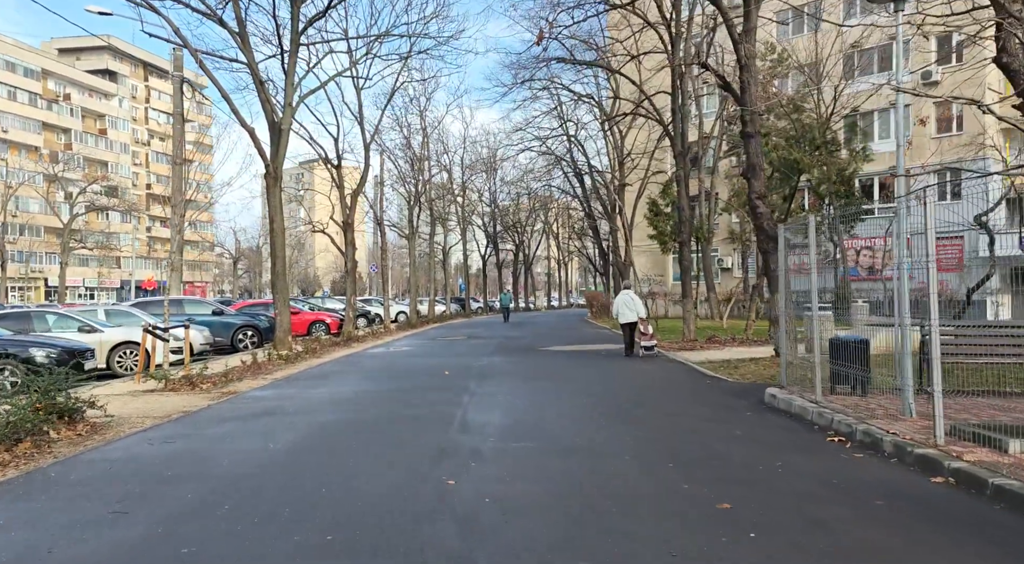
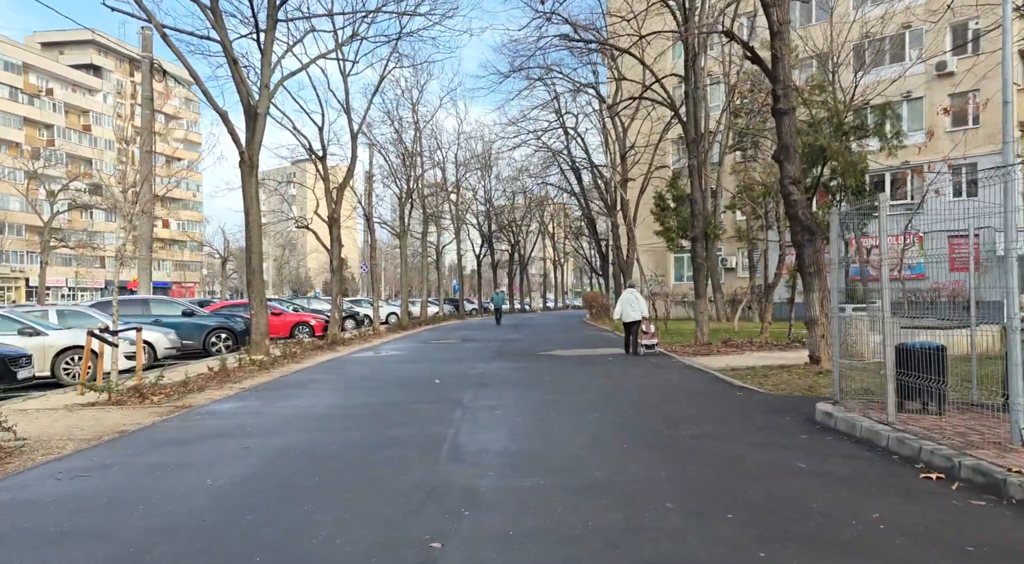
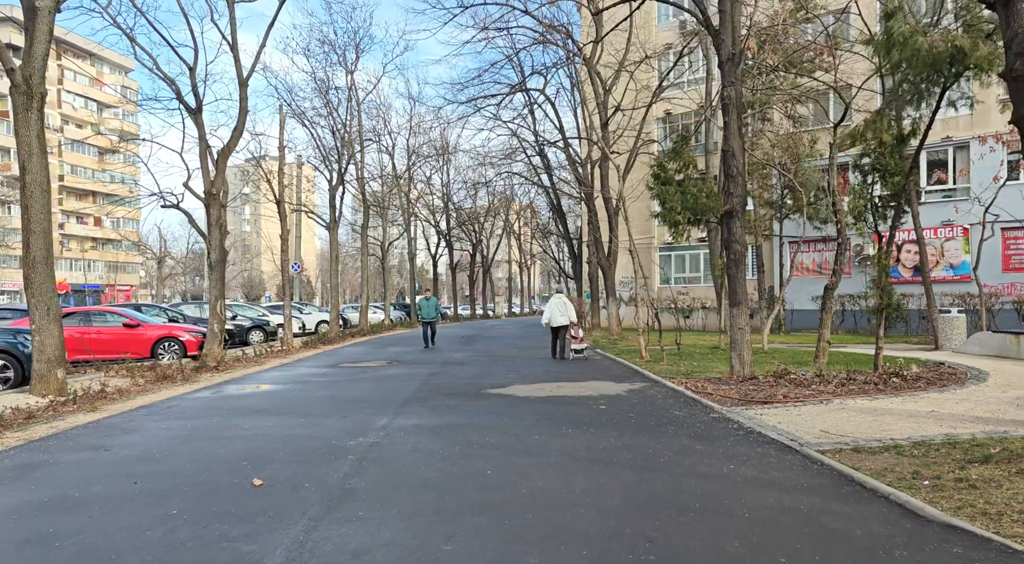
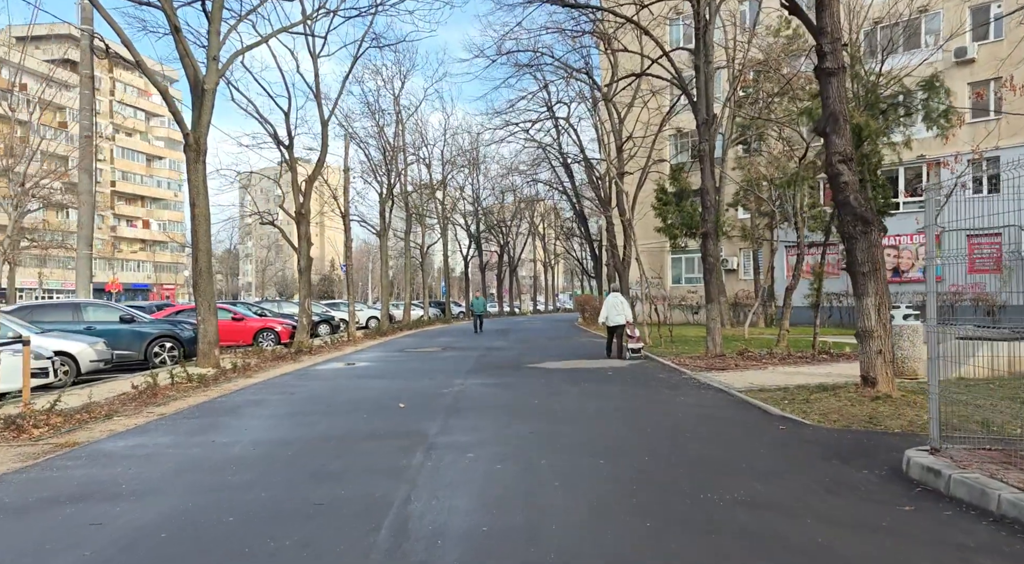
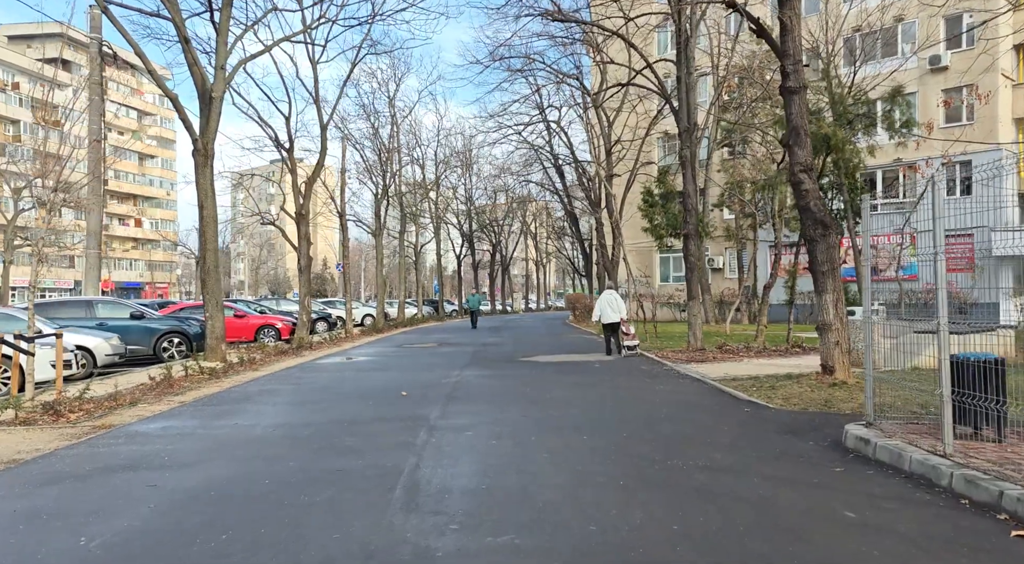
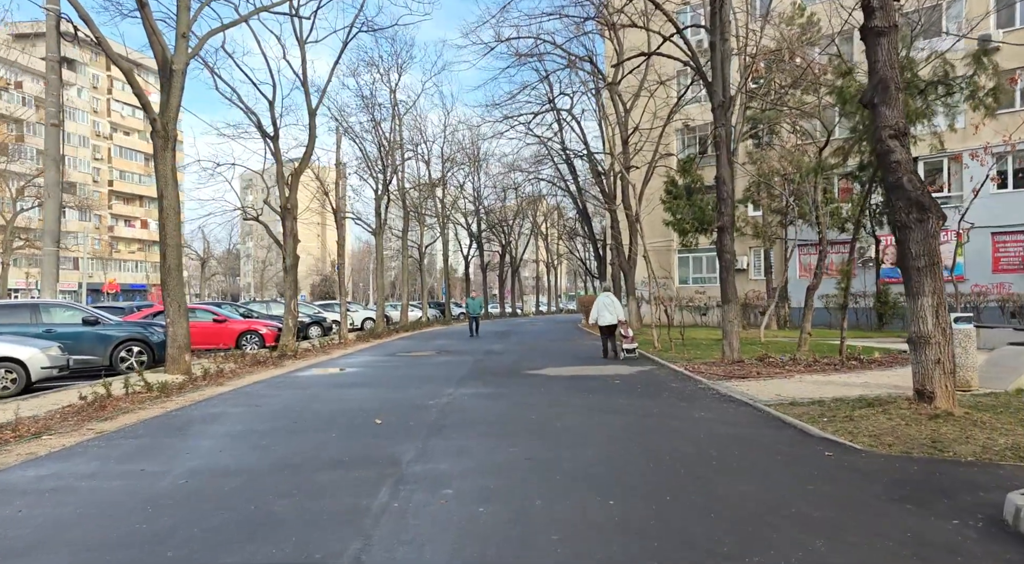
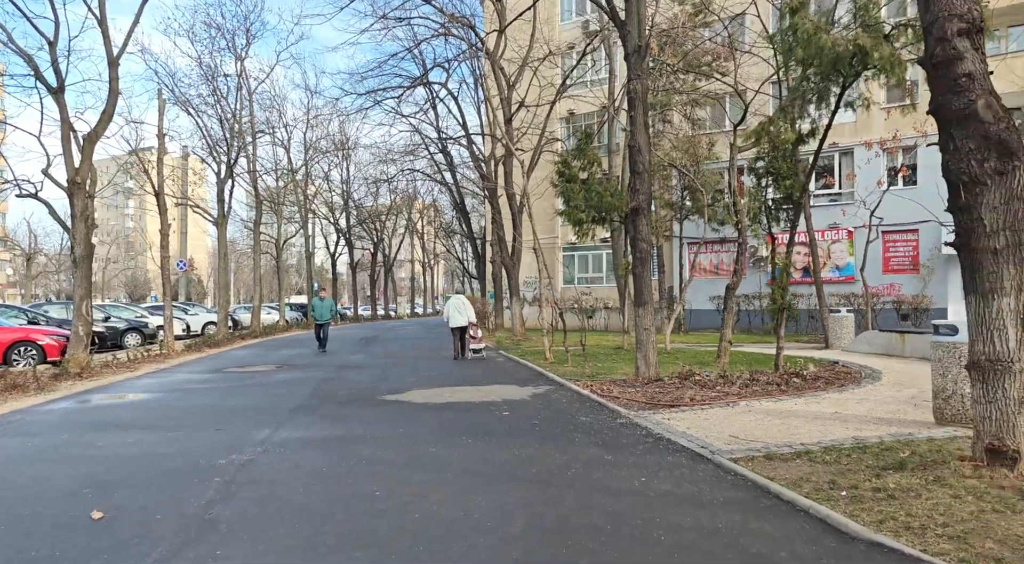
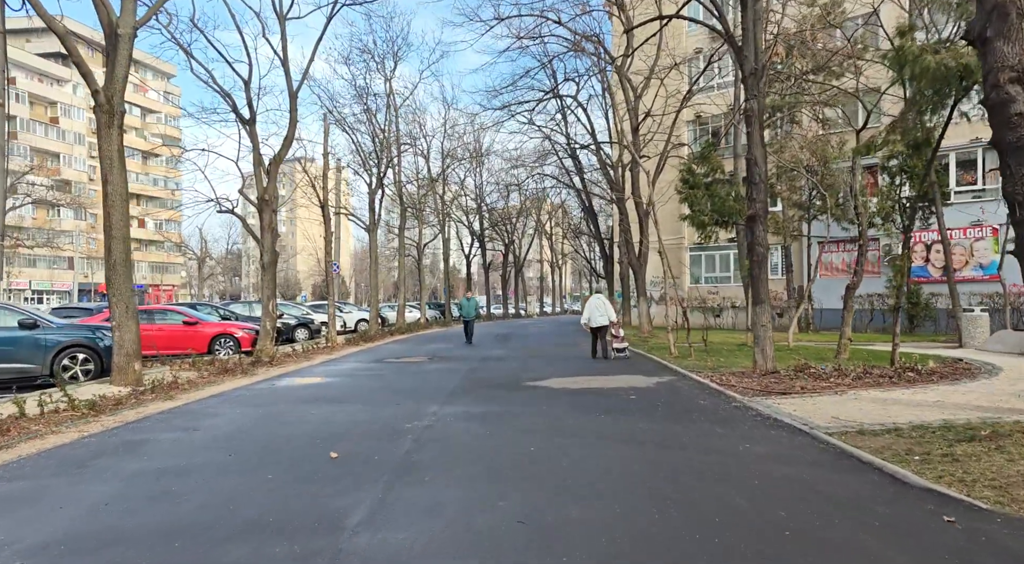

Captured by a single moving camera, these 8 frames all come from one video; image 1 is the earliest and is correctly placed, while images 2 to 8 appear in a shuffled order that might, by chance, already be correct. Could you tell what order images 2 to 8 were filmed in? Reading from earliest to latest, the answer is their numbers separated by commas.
2, 5, 4, 6, 8, 3, 7
